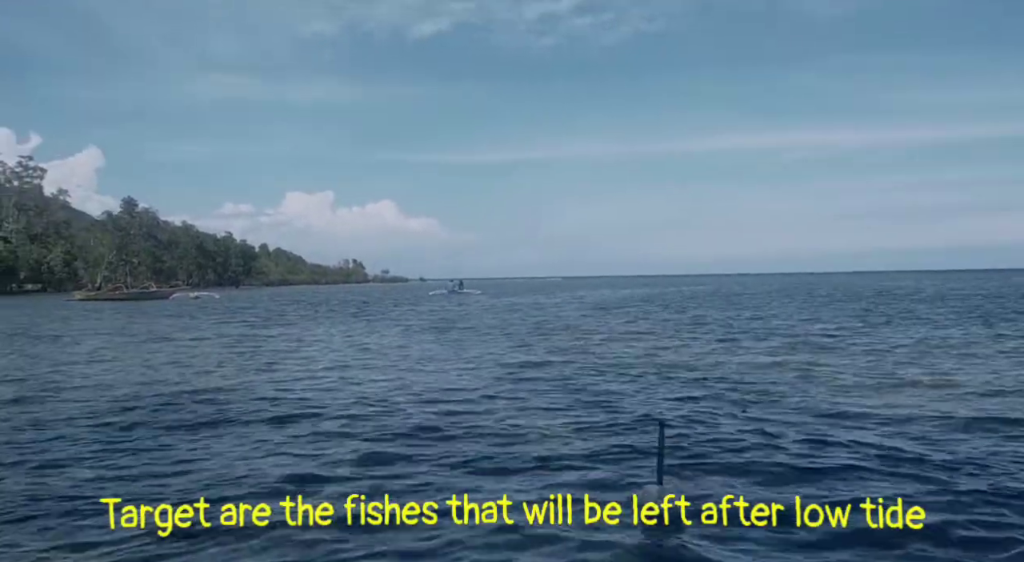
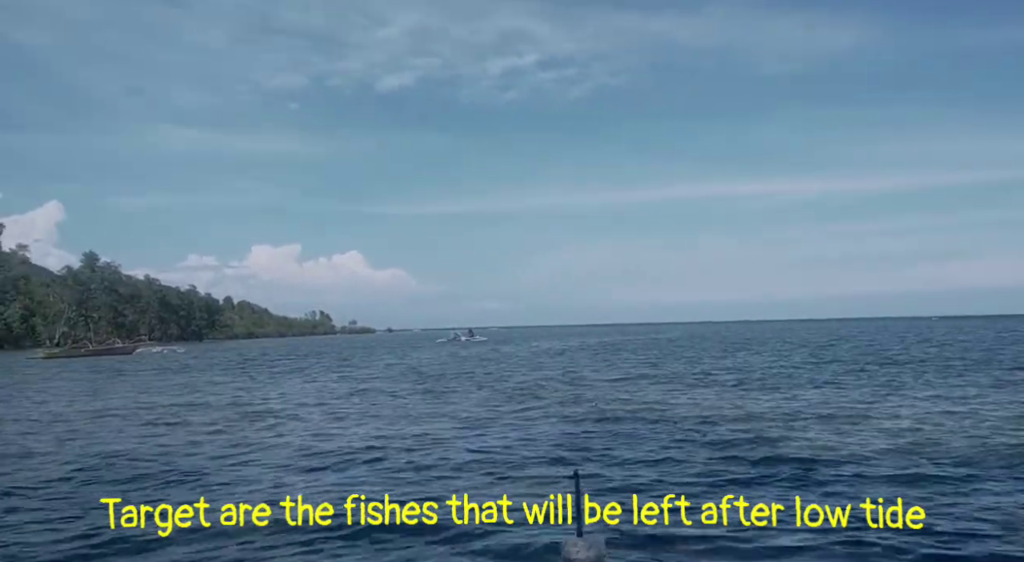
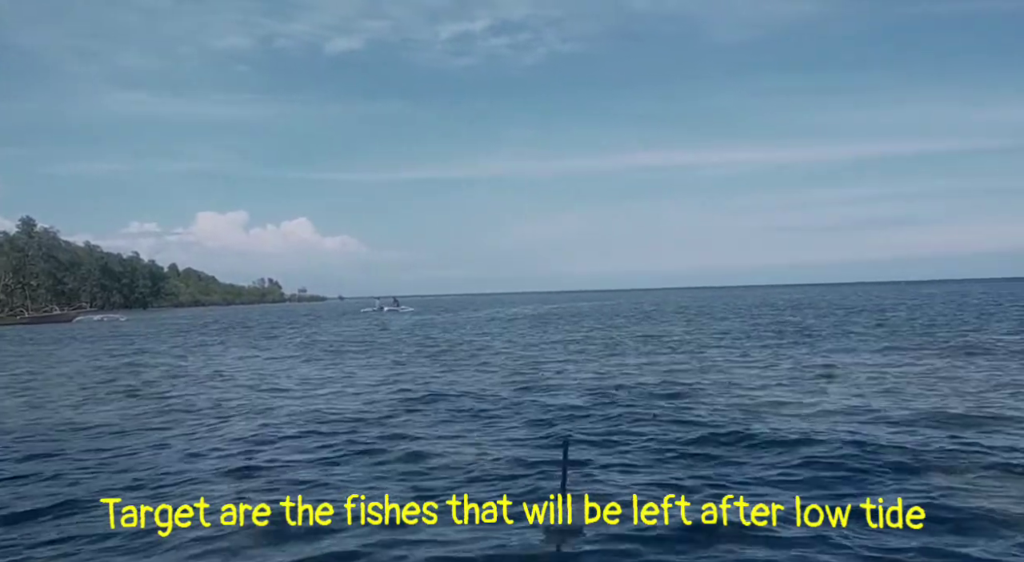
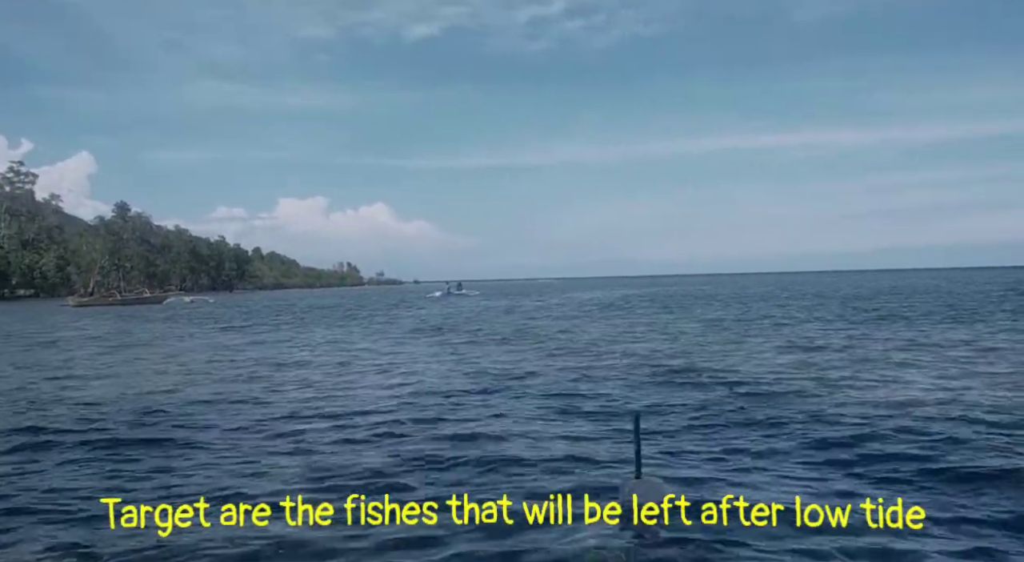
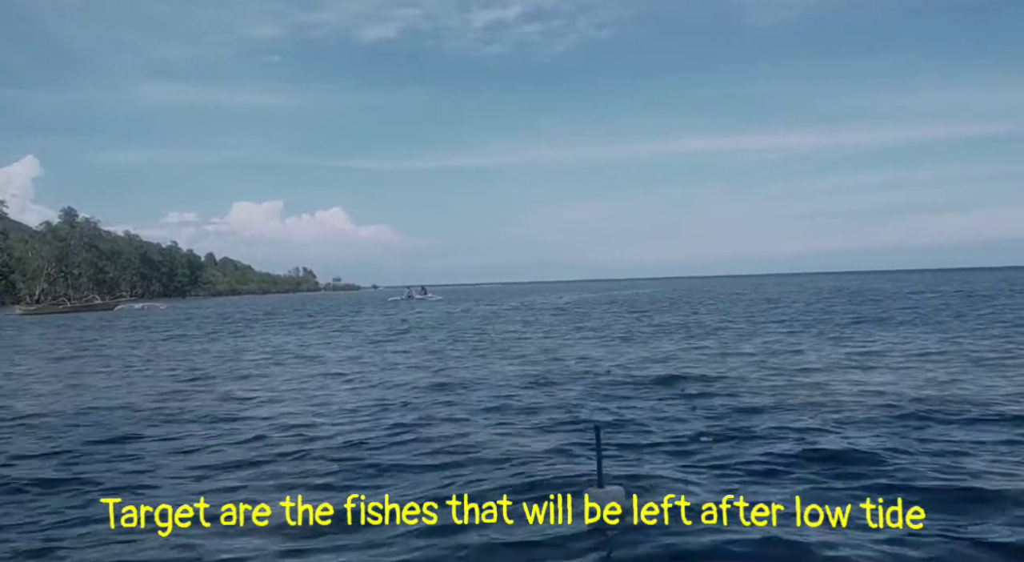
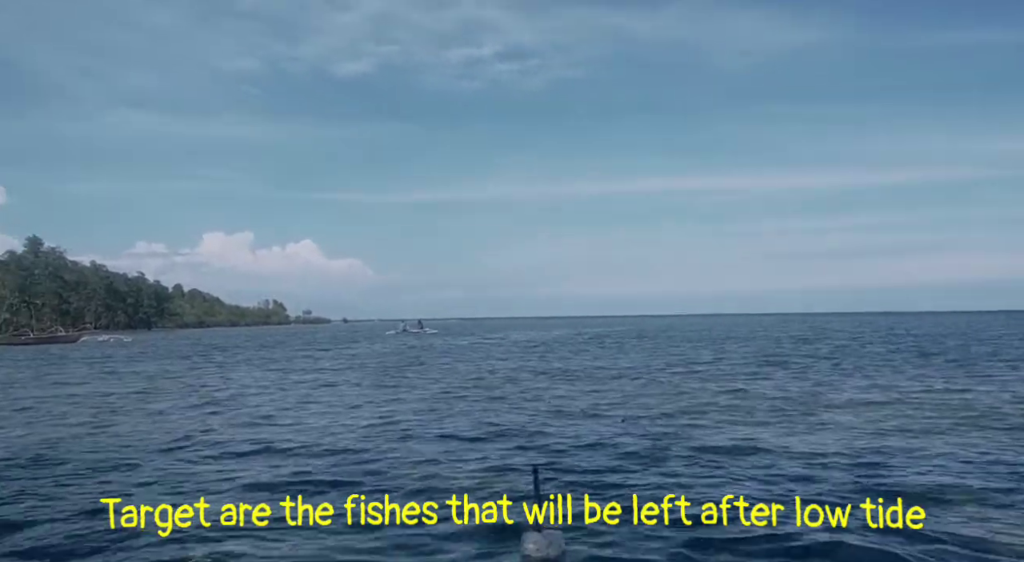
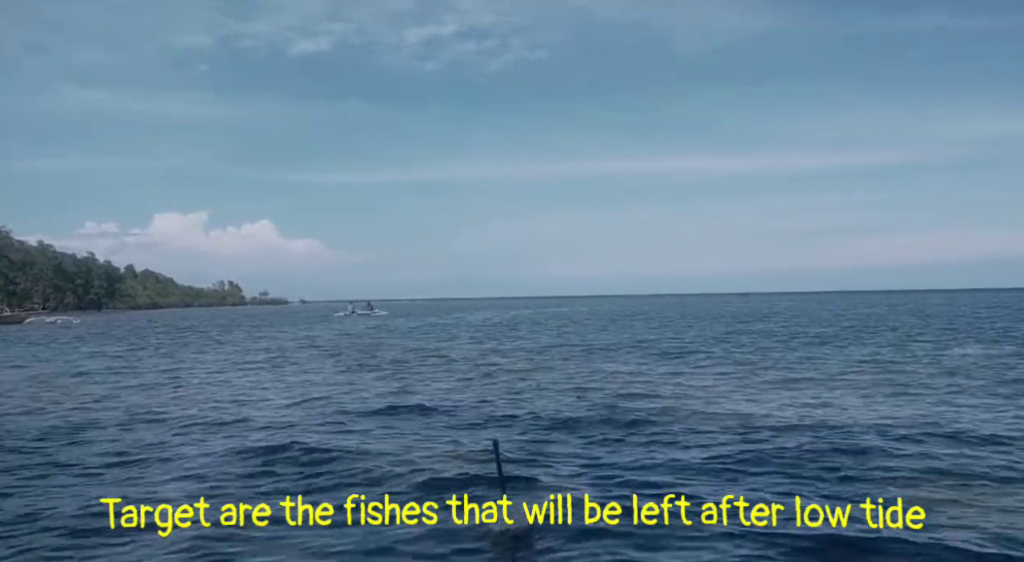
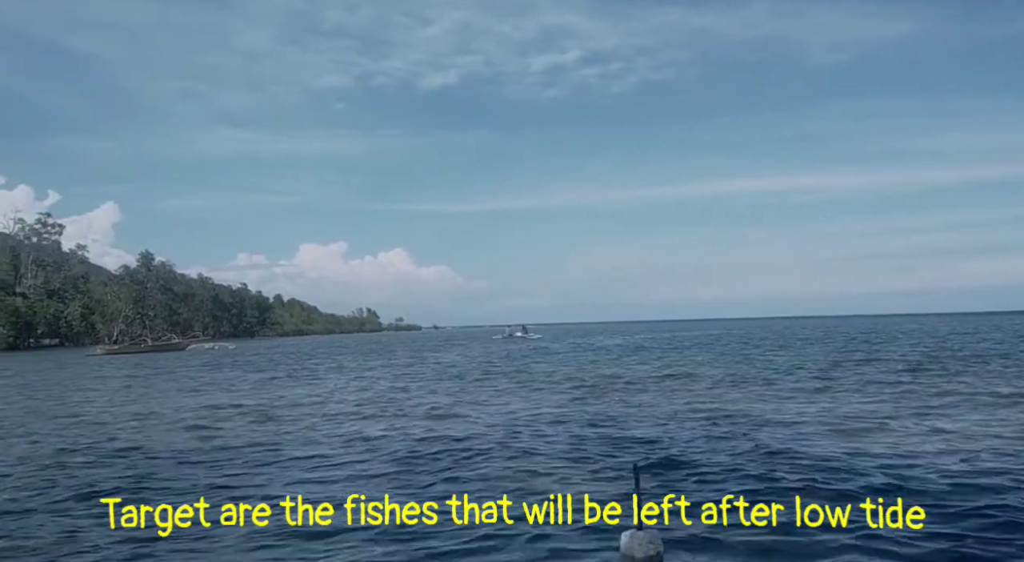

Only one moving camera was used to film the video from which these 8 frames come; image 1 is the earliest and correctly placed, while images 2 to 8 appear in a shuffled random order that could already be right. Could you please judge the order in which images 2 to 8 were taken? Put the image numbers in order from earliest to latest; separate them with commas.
4, 5, 3, 7, 6, 2, 8
